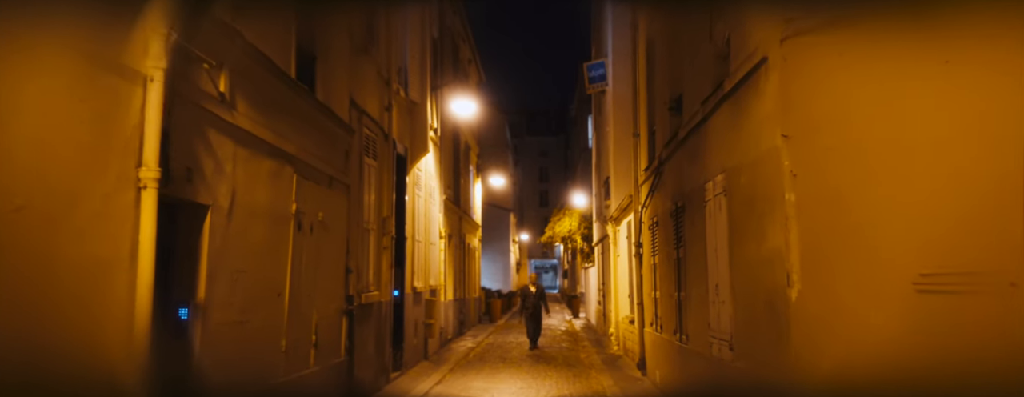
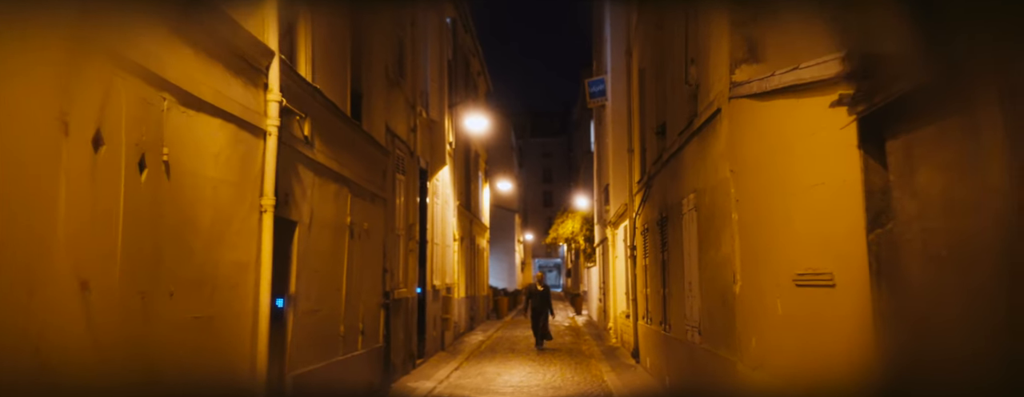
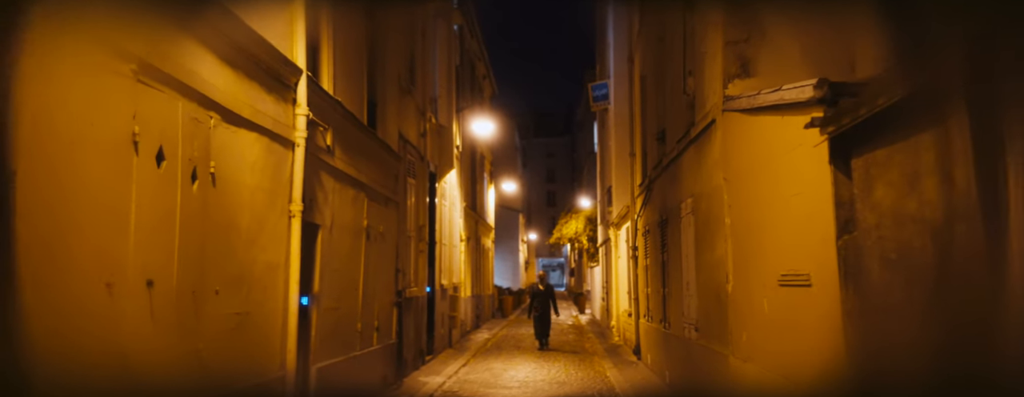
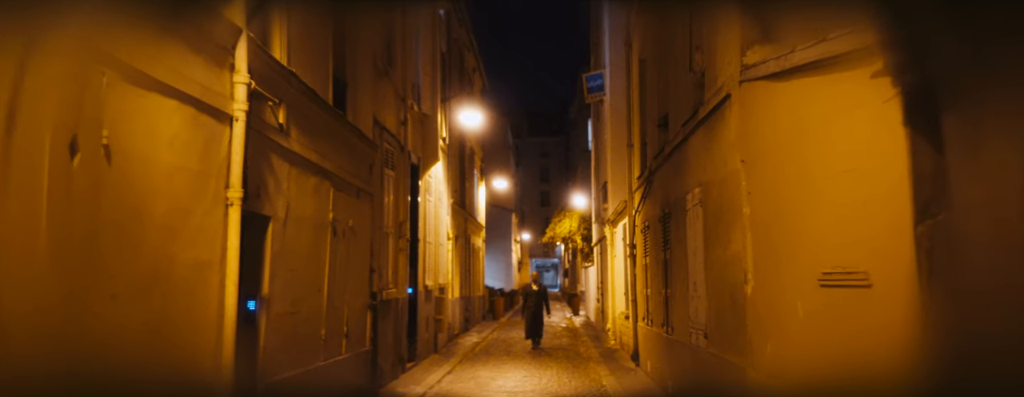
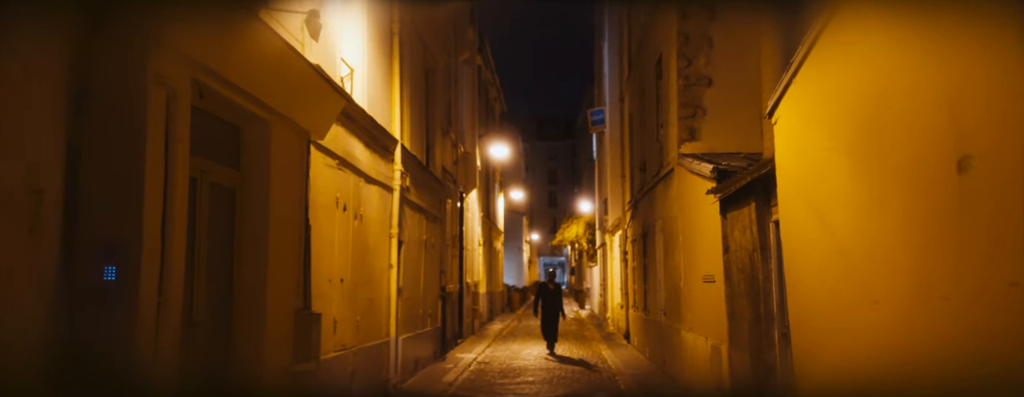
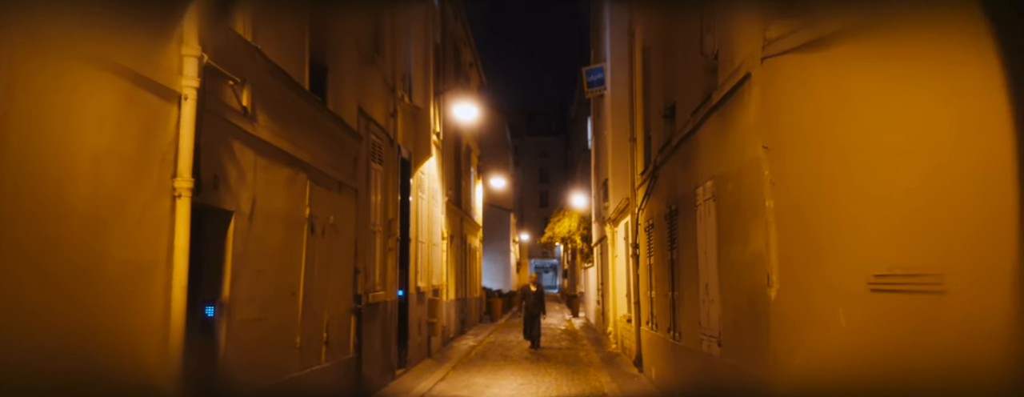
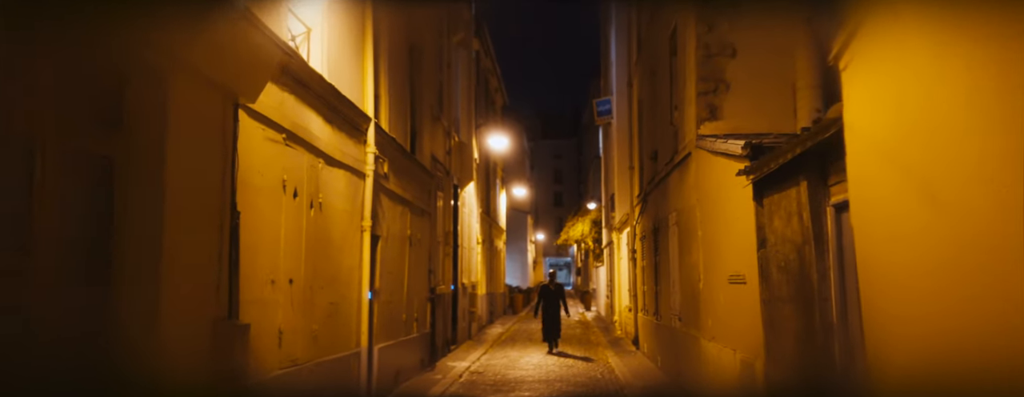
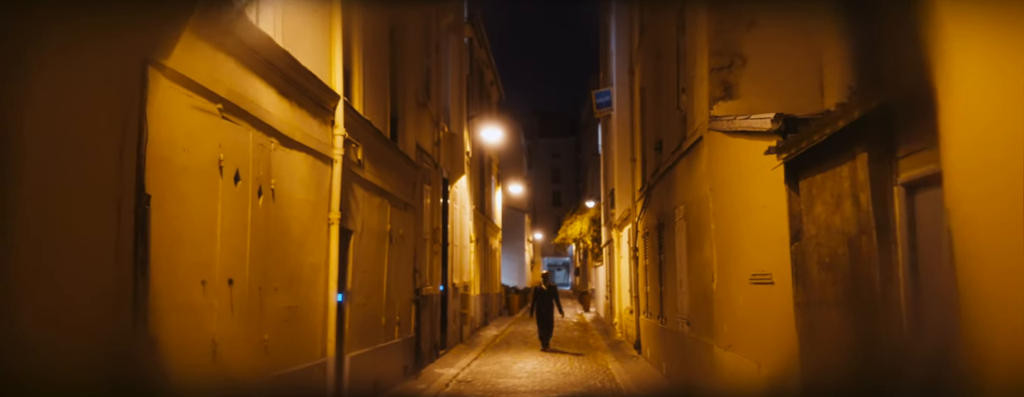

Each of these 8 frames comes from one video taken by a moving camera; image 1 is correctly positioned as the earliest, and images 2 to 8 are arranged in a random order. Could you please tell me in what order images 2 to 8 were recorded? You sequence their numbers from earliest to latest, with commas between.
6, 4, 2, 3, 8, 7, 5
